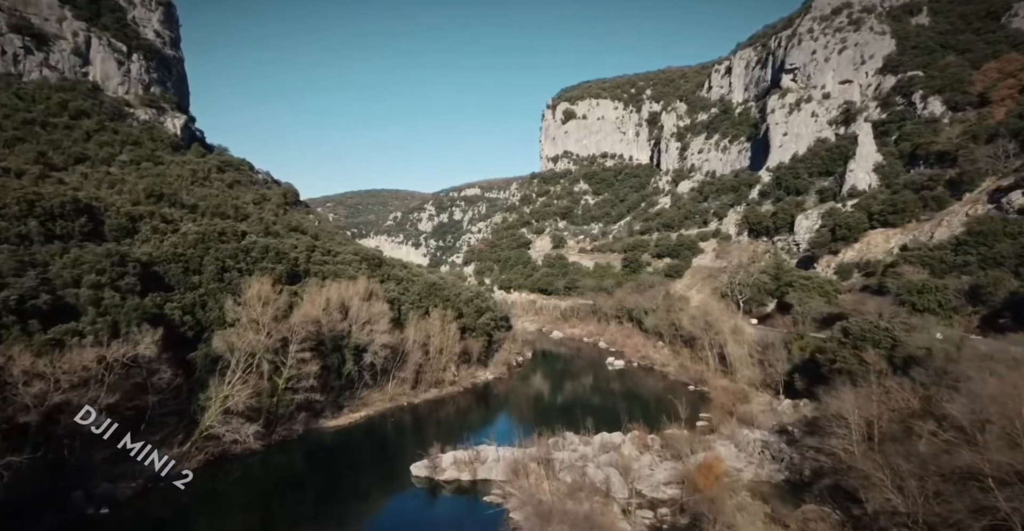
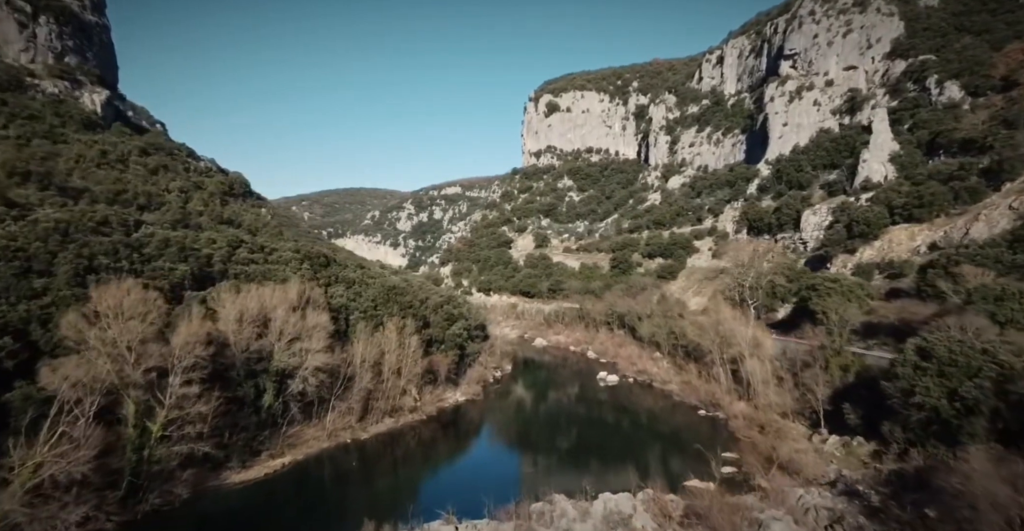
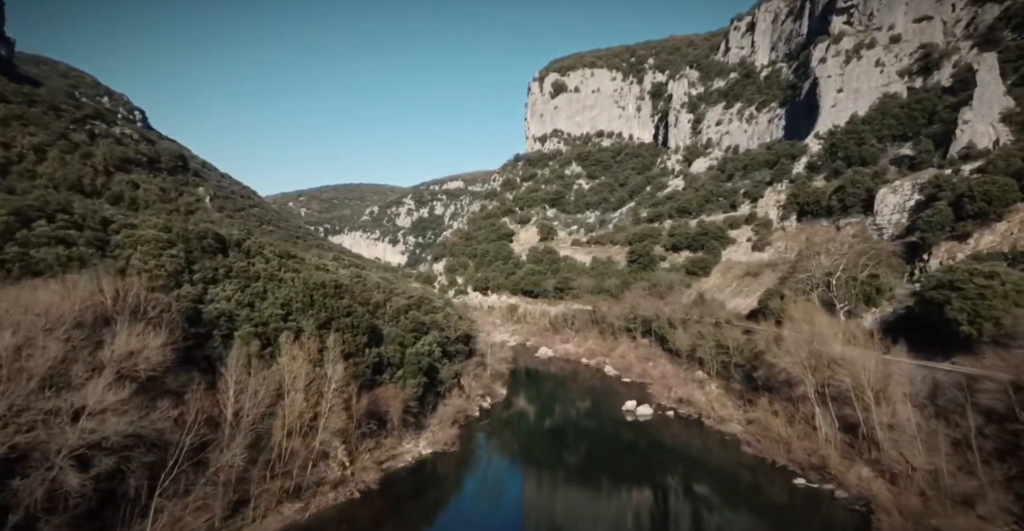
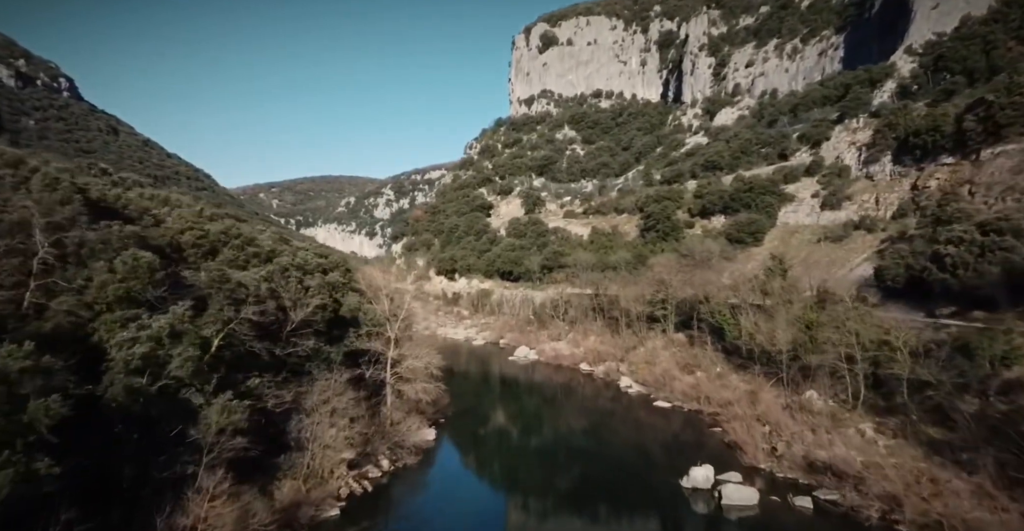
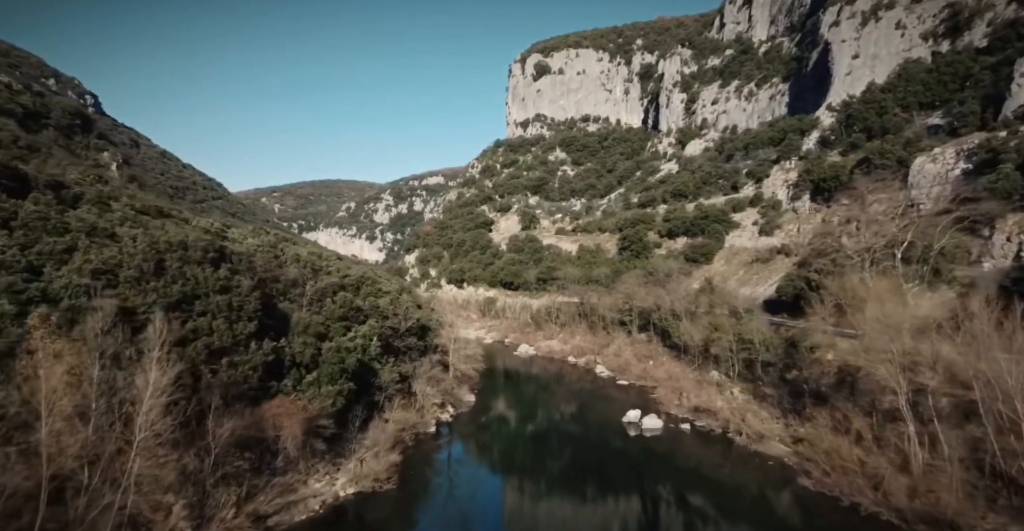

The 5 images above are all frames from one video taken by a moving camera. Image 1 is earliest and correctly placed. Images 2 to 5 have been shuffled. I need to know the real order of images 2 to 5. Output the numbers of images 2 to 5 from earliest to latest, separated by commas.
2, 3, 5, 4
